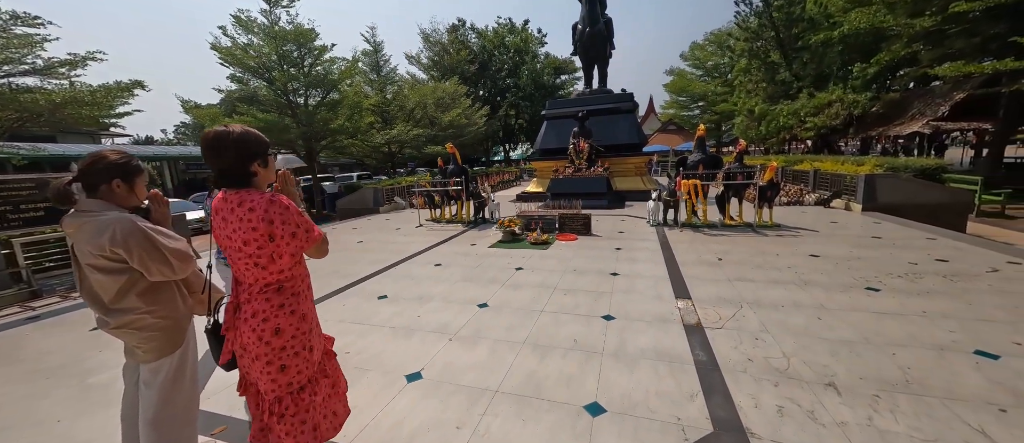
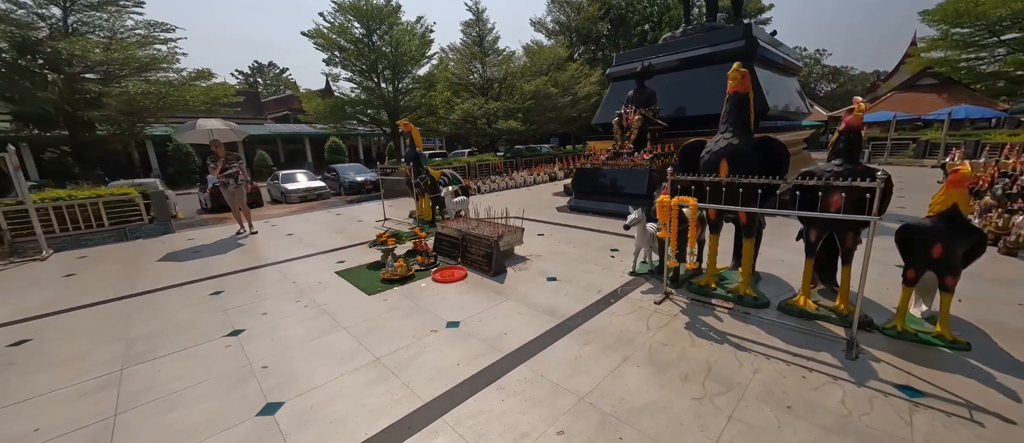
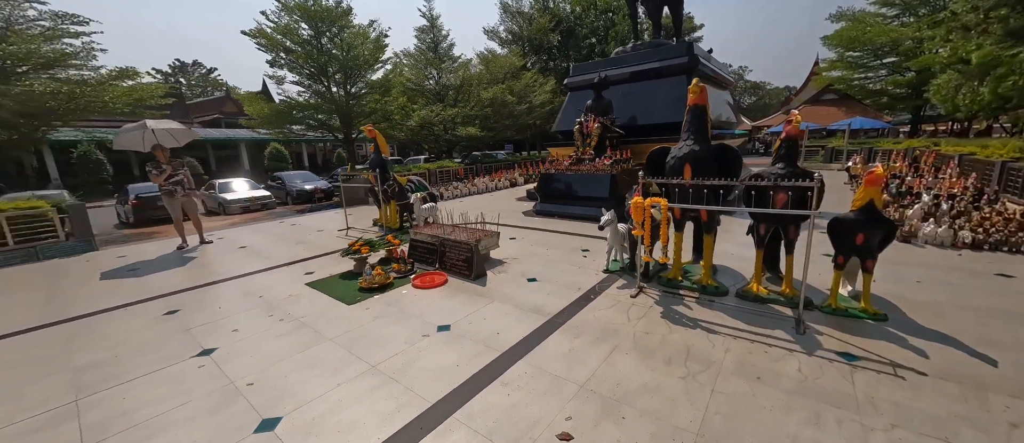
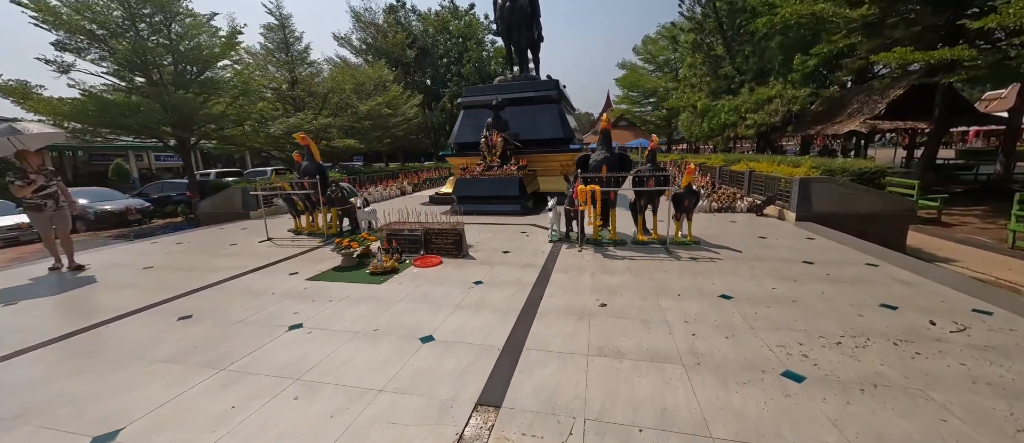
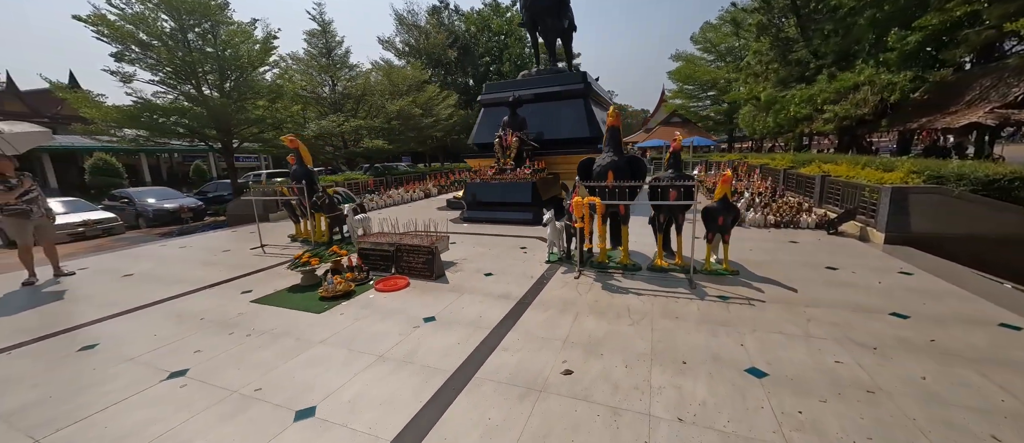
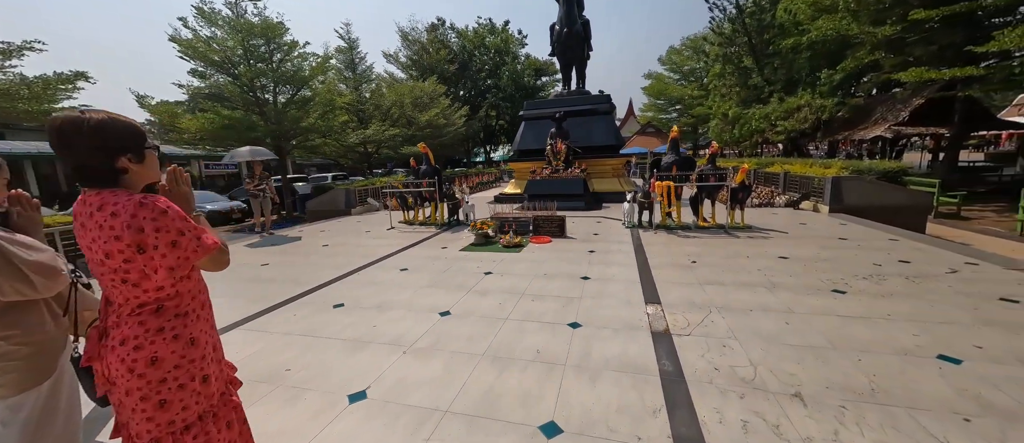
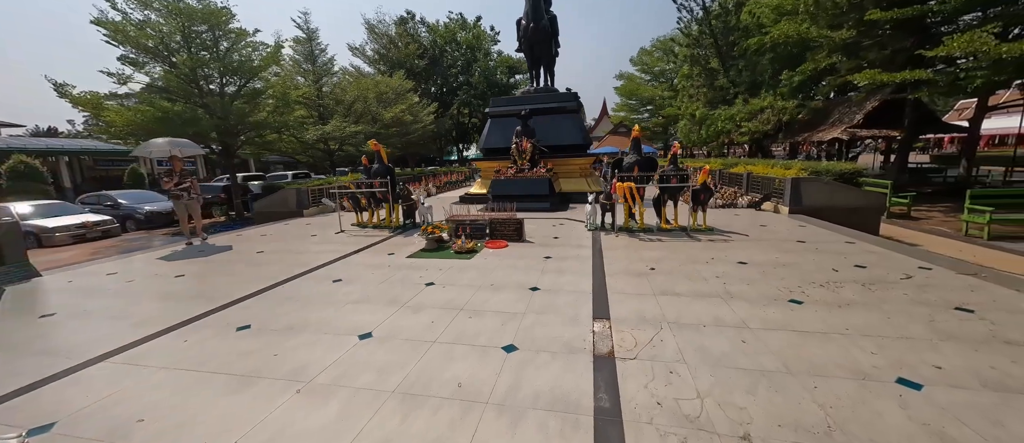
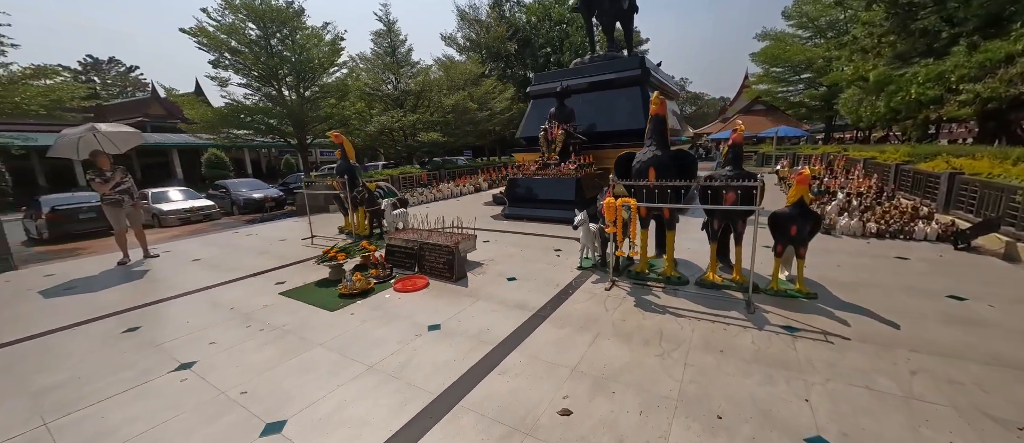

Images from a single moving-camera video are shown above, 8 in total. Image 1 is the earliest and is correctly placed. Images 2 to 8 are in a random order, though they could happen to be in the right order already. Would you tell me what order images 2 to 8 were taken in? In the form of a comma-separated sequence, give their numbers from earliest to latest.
6, 7, 4, 5, 8, 3, 2
